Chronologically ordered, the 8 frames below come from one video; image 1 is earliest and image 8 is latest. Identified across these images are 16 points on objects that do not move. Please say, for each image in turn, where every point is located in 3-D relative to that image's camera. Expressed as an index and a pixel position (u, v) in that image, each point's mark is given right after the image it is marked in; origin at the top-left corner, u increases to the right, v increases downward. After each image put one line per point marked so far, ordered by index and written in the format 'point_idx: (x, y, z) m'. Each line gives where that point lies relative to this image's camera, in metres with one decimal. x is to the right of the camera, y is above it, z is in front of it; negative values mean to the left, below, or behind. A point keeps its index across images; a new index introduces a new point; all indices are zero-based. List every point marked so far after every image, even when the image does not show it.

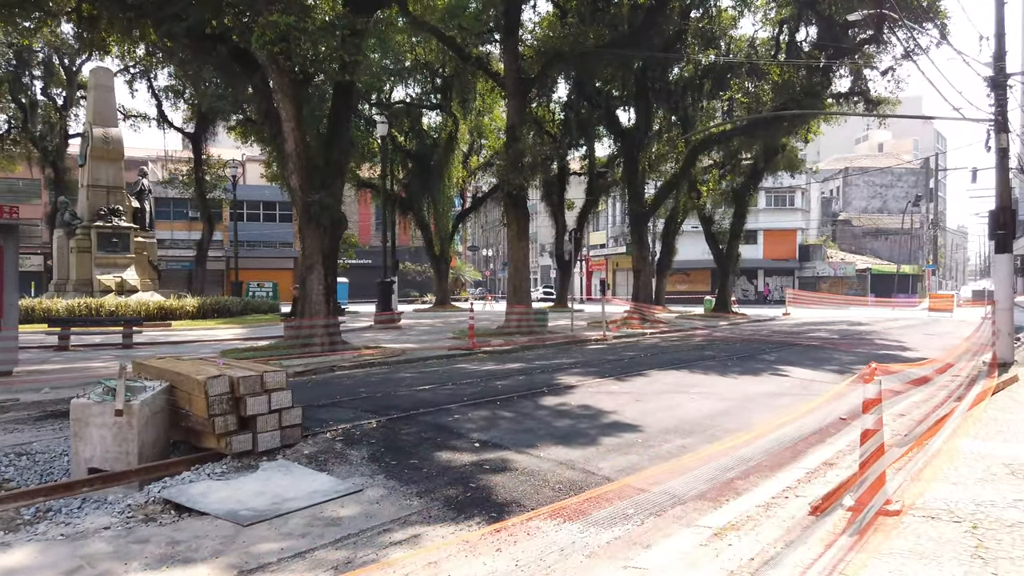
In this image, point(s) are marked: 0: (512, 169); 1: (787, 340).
0: (0.0, +2.9, +18.7) m
1: (+6.5, -1.2, +18.1) m
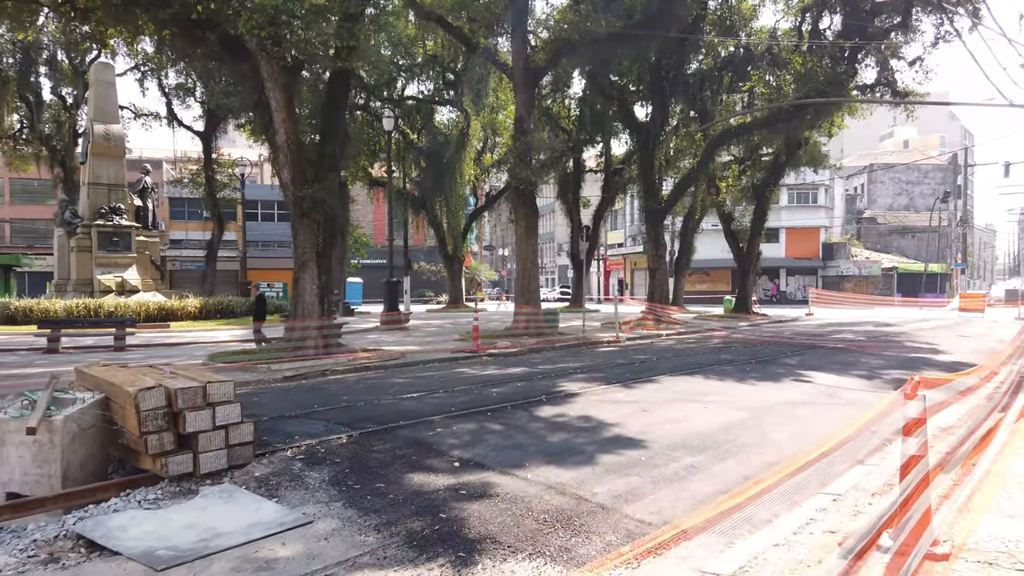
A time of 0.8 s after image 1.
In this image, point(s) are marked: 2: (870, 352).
0: (+0.2, +2.9, +17.9) m
1: (+6.7, -1.2, +17.1) m
2: (+6.9, -1.3, +14.8) m
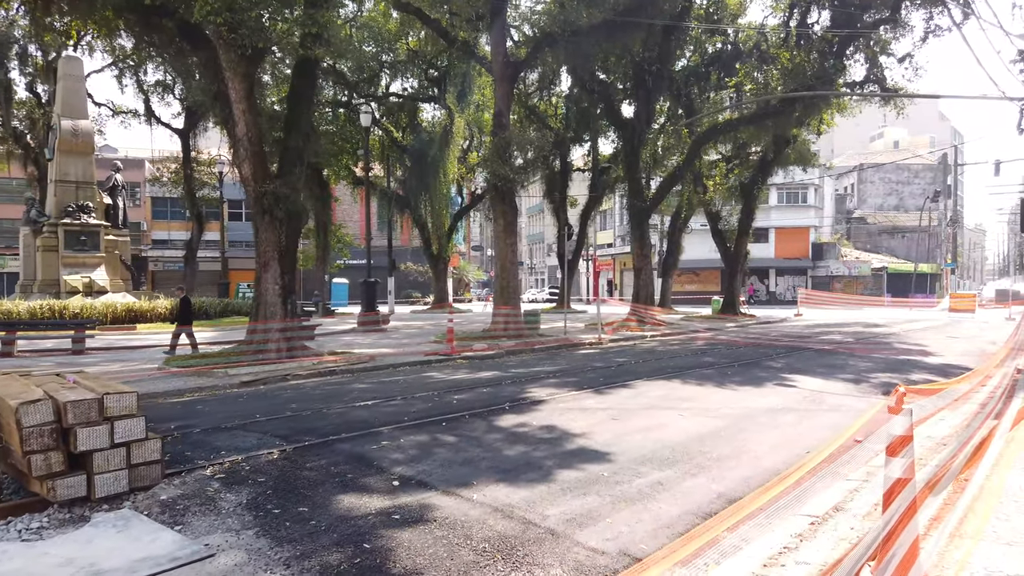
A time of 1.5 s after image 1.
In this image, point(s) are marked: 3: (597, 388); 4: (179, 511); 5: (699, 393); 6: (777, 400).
0: (-0.3, +2.9, +17.3) m
1: (+6.2, -1.2, +16.6) m
2: (+6.5, -1.3, +14.3) m
3: (+1.0, -1.2, +9.4) m
4: (-2.0, -1.3, +4.5) m
5: (+2.3, -1.3, +9.5) m
6: (+3.3, -1.4, +9.5) m
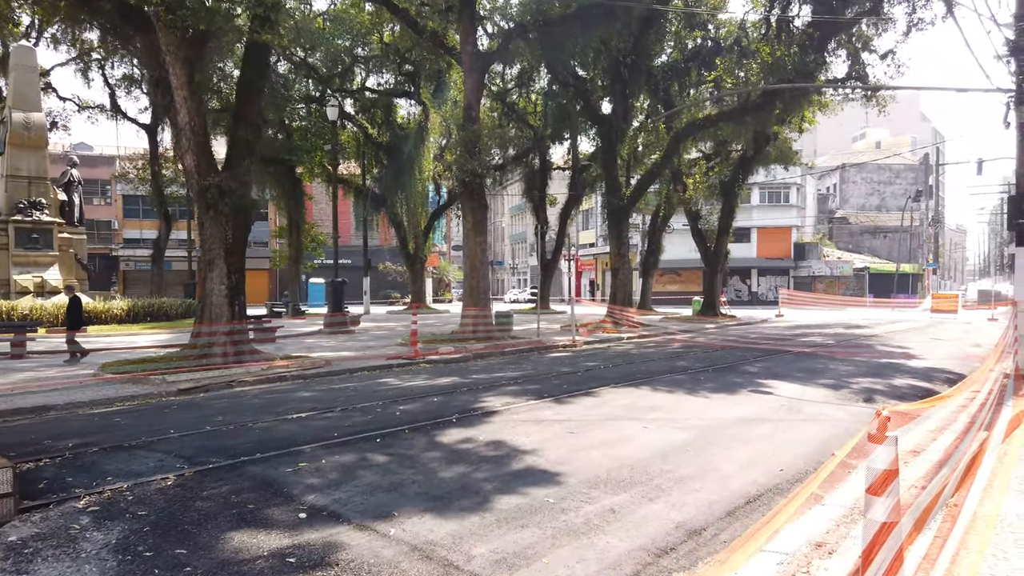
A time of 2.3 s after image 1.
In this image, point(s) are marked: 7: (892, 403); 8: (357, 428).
0: (-1.0, +2.9, +16.6) m
1: (+5.5, -1.2, +16.0) m
2: (+5.9, -1.3, +13.7) m
3: (+0.5, -1.2, +8.7) m
4: (-2.4, -1.3, +3.8) m
5: (+1.8, -1.3, +8.8) m
6: (+2.8, -1.4, +8.8) m
7: (+4.9, -1.5, +9.8) m
8: (-1.4, -1.2, +6.7) m
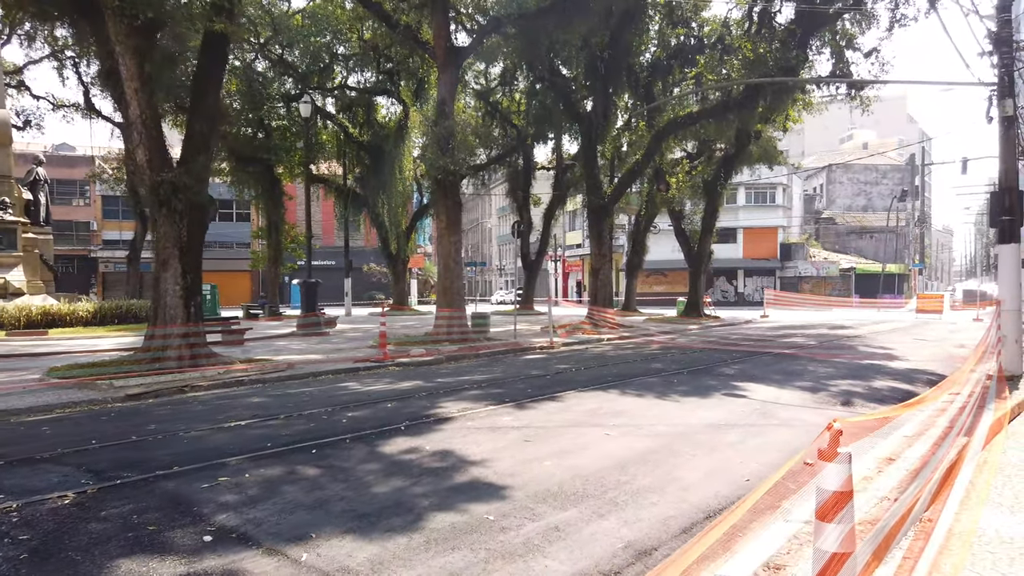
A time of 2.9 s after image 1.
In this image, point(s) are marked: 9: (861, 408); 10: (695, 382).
0: (-1.5, +2.9, +16.2) m
1: (+5.0, -1.2, +15.7) m
2: (+5.4, -1.3, +13.4) m
3: (+0.1, -1.2, +8.2) m
4: (-2.8, -1.3, +3.3) m
5: (+1.4, -1.3, +8.4) m
6: (+2.3, -1.4, +8.4) m
7: (+4.4, -1.5, +9.4) m
8: (-1.8, -1.2, +6.3) m
9: (+4.2, -1.5, +9.2) m
10: (+2.5, -1.3, +10.3) m
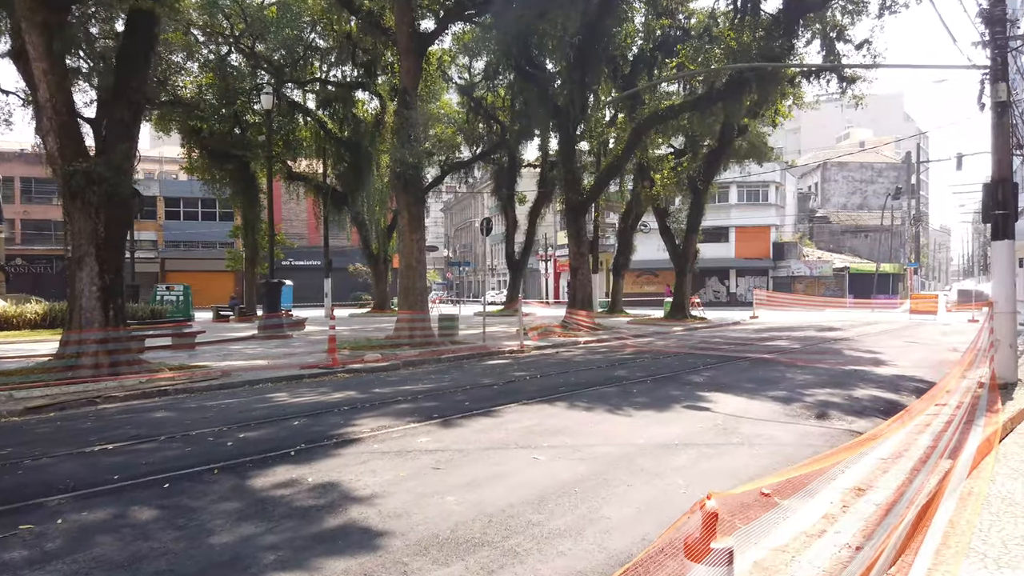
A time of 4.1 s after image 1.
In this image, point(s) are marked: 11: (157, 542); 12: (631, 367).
0: (-2.2, +2.9, +15.2) m
1: (+4.3, -1.2, +14.7) m
2: (+4.7, -1.3, +12.4) m
3: (-0.6, -1.2, +7.3) m
4: (-3.5, -1.3, +2.4) m
5: (+0.7, -1.3, +7.4) m
6: (+1.7, -1.4, +7.5) m
7: (+3.7, -1.5, +8.5) m
8: (-2.5, -1.2, +5.3) m
9: (+3.5, -1.5, +8.3) m
10: (+1.8, -1.3, +9.4) m
11: (-1.8, -1.3, +4.0) m
12: (+1.9, -1.2, +11.8) m
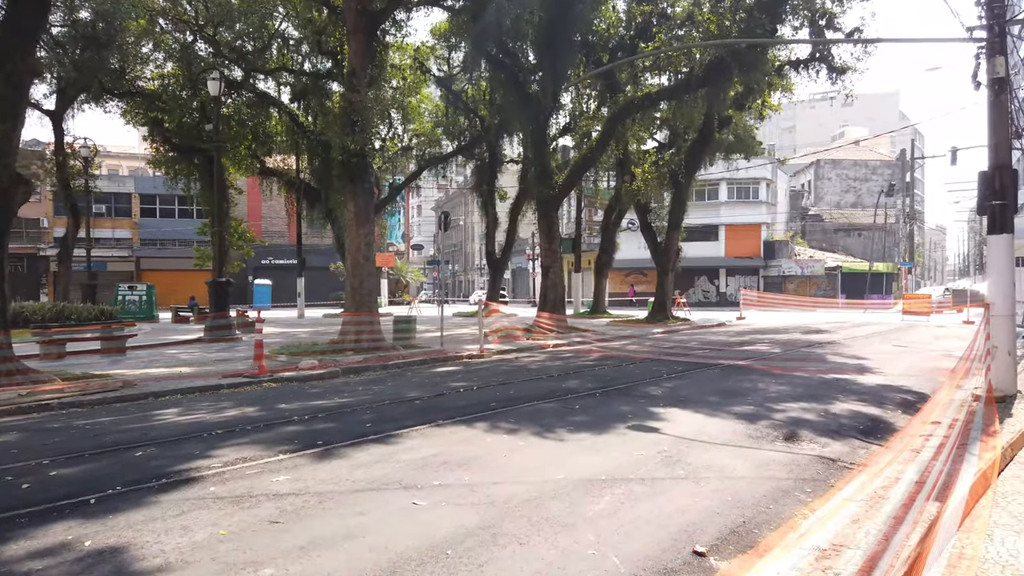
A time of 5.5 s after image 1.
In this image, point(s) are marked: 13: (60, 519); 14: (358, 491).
0: (-3.1, +2.9, +14.0) m
1: (+3.5, -1.2, +13.5) m
2: (+3.9, -1.3, +11.2) m
3: (-1.4, -1.2, +6.1) m
4: (-4.2, -1.3, +1.1) m
5: (-0.1, -1.3, +6.2) m
6: (+0.9, -1.4, +6.3) m
7: (+2.9, -1.5, +7.2) m
8: (-3.2, -1.2, +4.1) m
9: (+2.7, -1.5, +7.1) m
10: (+1.0, -1.3, +8.2) m
11: (-2.6, -1.3, +2.8) m
12: (+1.0, -1.2, +10.5) m
13: (-2.5, -1.2, +4.2) m
14: (-1.0, -1.3, +5.0) m
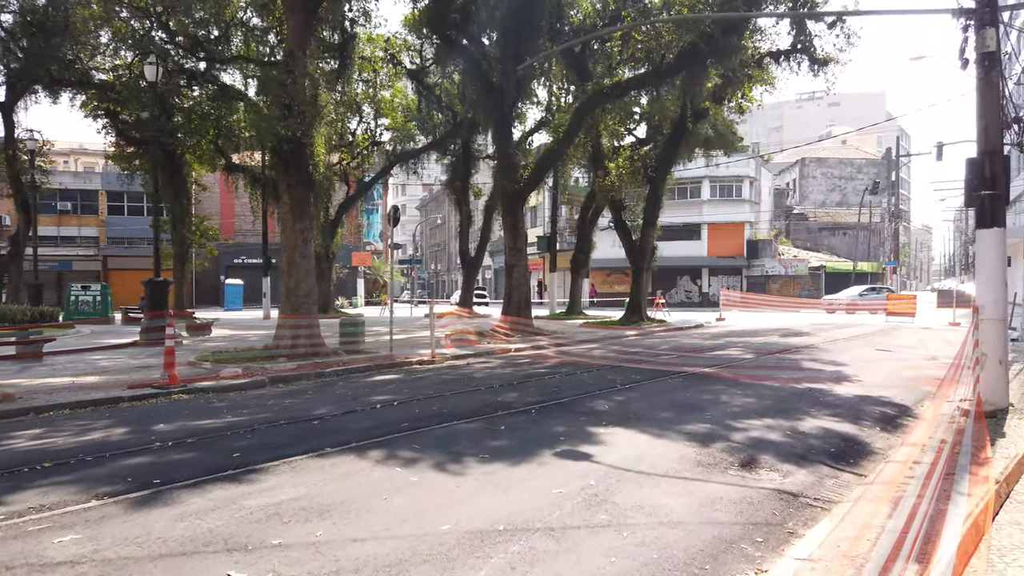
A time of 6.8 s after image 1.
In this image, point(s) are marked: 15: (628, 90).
0: (-3.9, +2.9, +12.8) m
1: (+2.6, -1.2, +12.4) m
2: (+3.0, -1.3, +10.1) m
3: (-2.1, -1.3, +4.9) m
4: (-4.9, -1.3, -0.1) m
5: (-0.9, -1.3, +5.1) m
6: (+0.1, -1.4, +5.1) m
7: (+2.2, -1.5, +6.1) m
8: (-4.0, -1.2, +2.9) m
9: (+2.0, -1.5, +6.0) m
10: (+0.2, -1.3, +7.0) m
11: (-3.3, -1.3, +1.6) m
12: (+0.2, -1.2, +9.4) m
13: (-3.2, -1.3, +3.0) m
14: (-1.7, -1.3, +3.8) m
15: (+3.1, +5.1, +19.9) m
